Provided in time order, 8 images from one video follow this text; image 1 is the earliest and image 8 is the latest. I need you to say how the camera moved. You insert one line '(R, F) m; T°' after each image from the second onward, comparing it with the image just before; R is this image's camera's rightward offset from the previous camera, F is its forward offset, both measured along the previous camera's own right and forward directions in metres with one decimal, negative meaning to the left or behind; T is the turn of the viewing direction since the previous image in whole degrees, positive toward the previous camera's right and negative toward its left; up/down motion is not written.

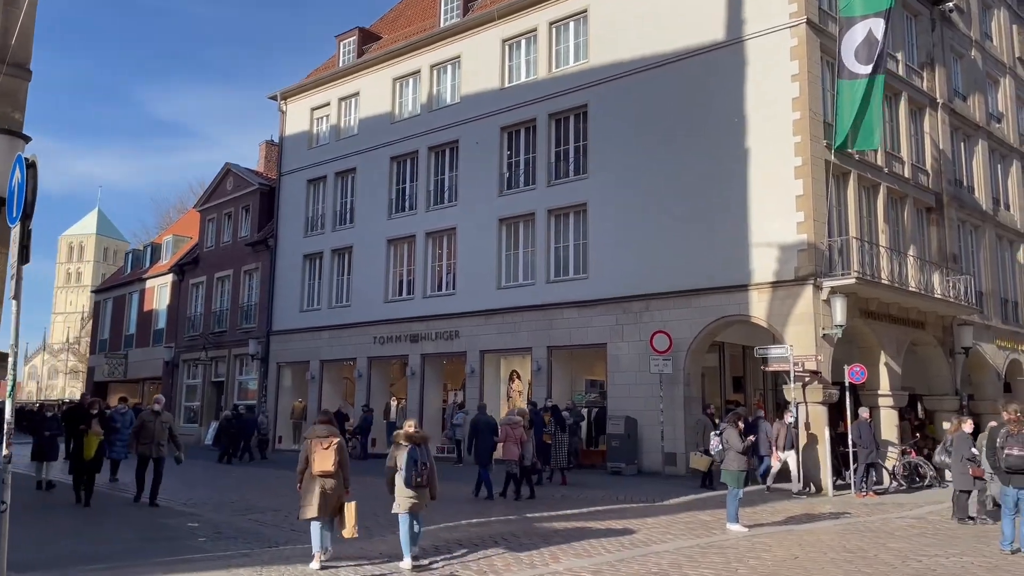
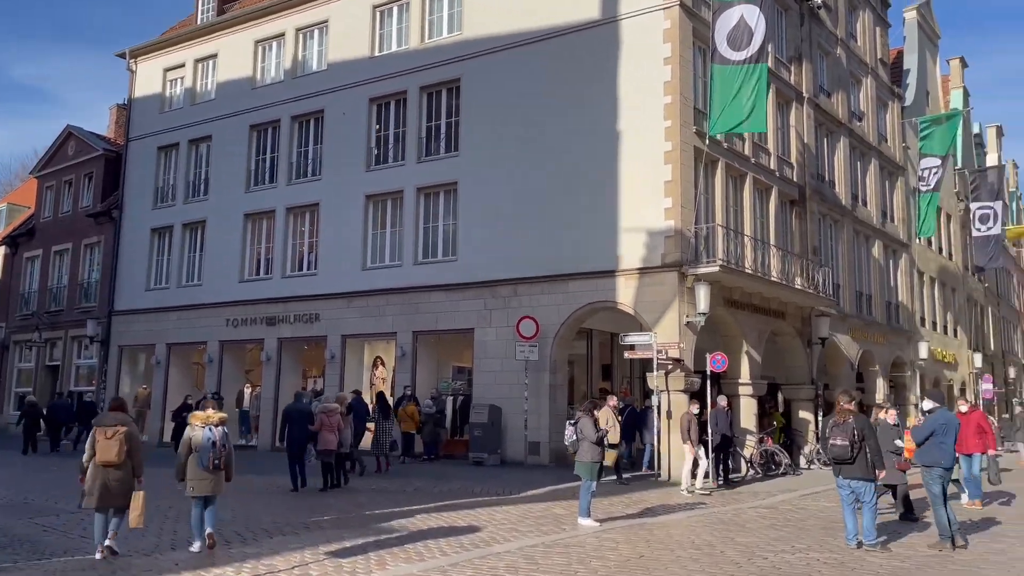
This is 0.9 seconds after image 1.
(+0.7, +1.0) m; +8°
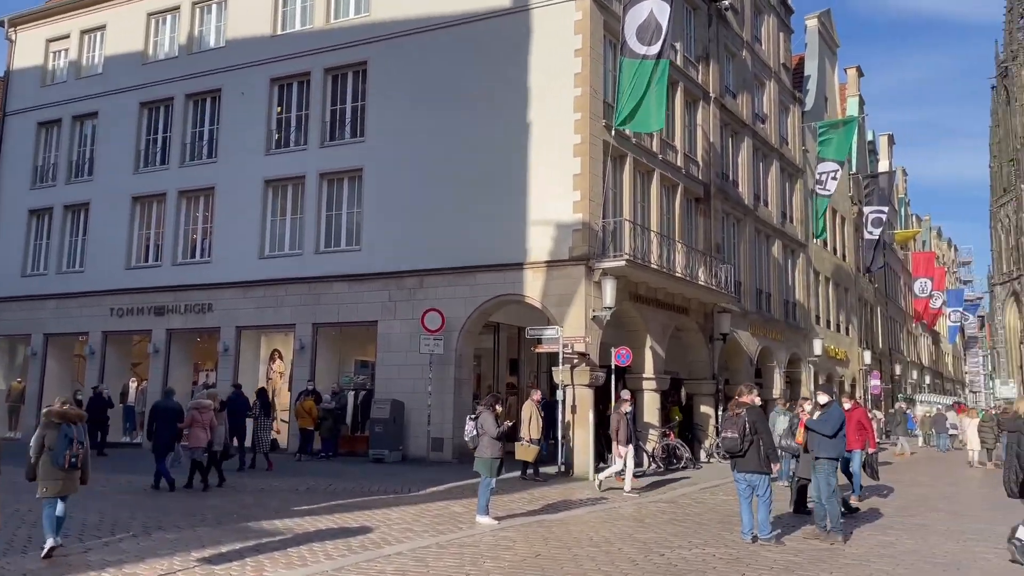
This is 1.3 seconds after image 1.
(+0.2, +0.4) m; +6°
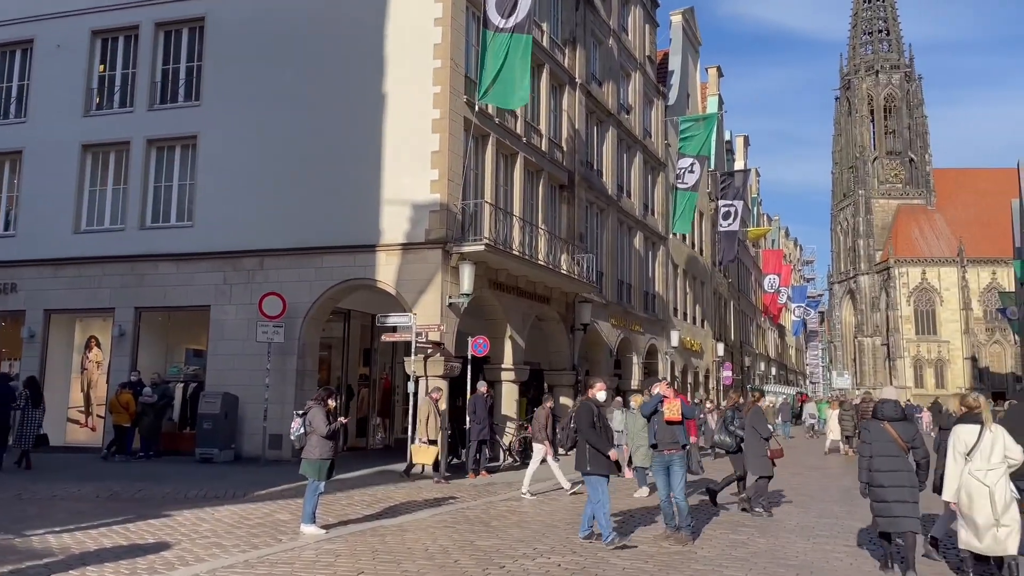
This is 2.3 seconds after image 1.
(+0.4, +1.1) m; +9°
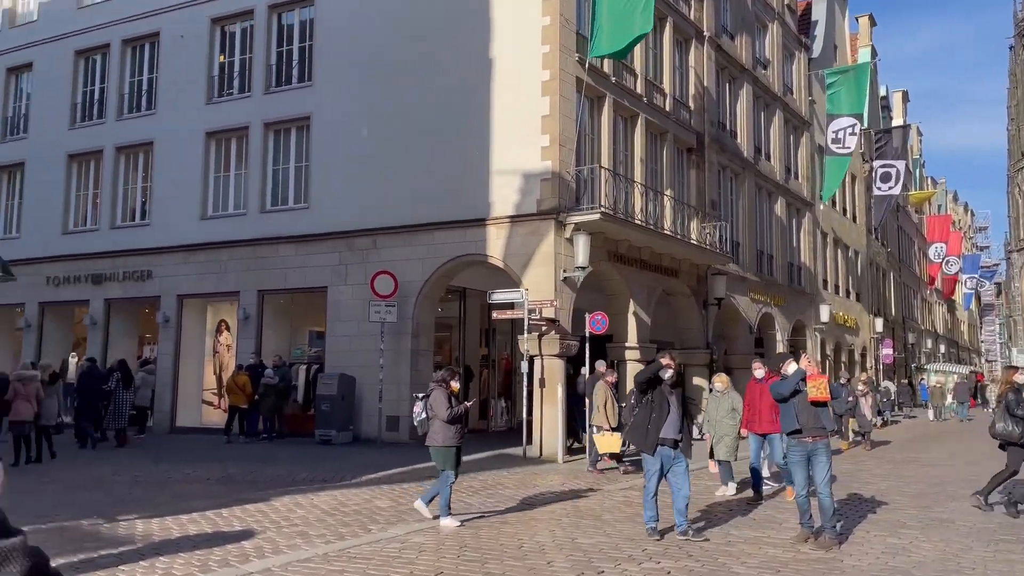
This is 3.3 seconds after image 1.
(+0.4, +1.2) m; -10°
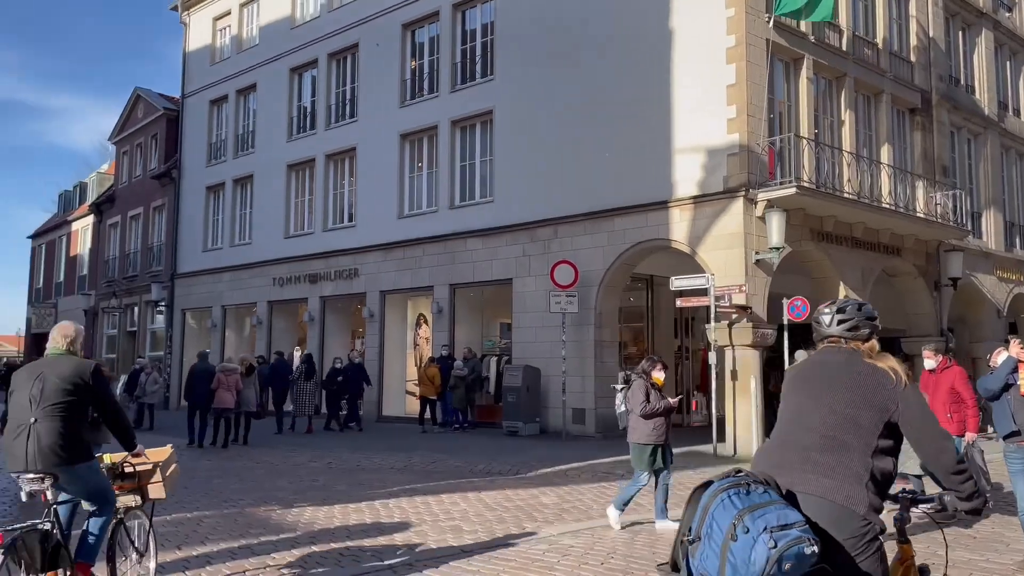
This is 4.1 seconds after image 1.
(+0.7, +0.7) m; -16°
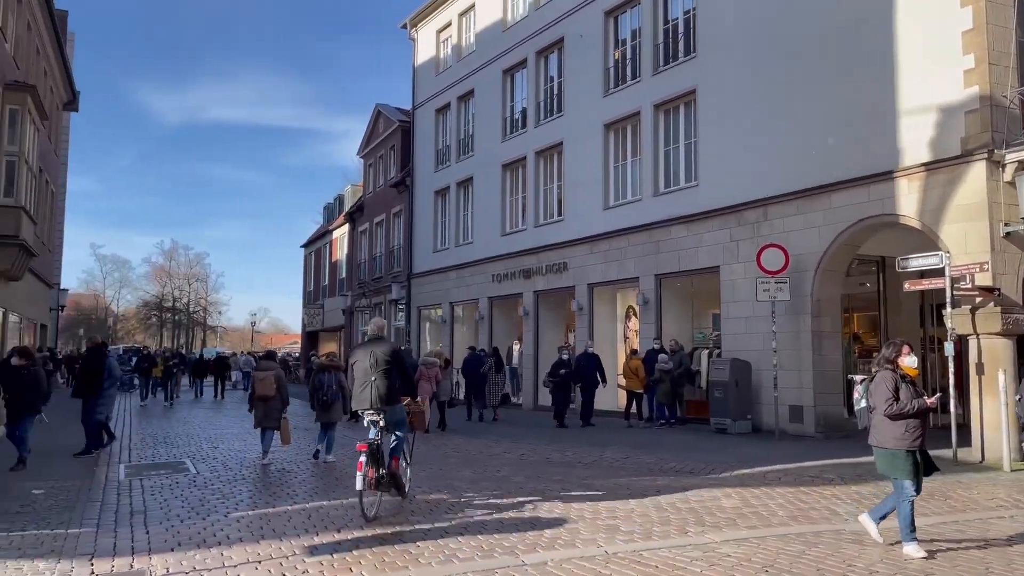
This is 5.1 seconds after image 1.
(+0.9, +0.5) m; -17°
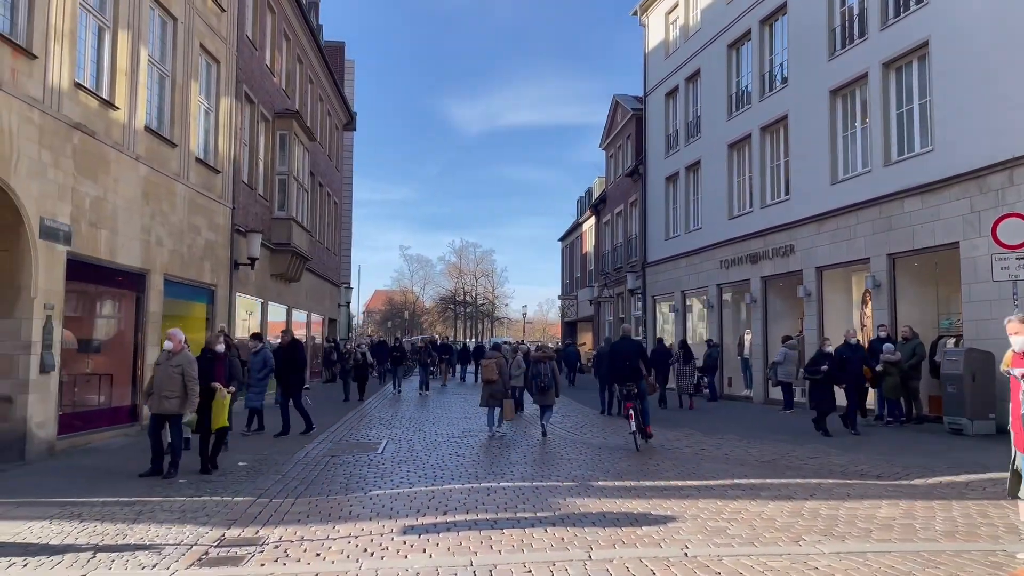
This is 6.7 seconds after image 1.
(+1.6, +0.4) m; -20°
